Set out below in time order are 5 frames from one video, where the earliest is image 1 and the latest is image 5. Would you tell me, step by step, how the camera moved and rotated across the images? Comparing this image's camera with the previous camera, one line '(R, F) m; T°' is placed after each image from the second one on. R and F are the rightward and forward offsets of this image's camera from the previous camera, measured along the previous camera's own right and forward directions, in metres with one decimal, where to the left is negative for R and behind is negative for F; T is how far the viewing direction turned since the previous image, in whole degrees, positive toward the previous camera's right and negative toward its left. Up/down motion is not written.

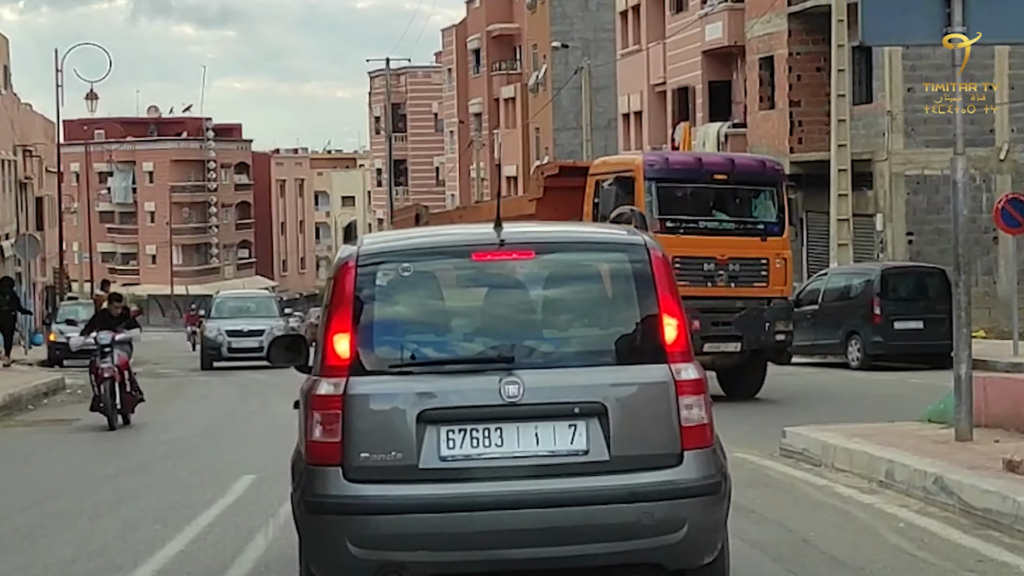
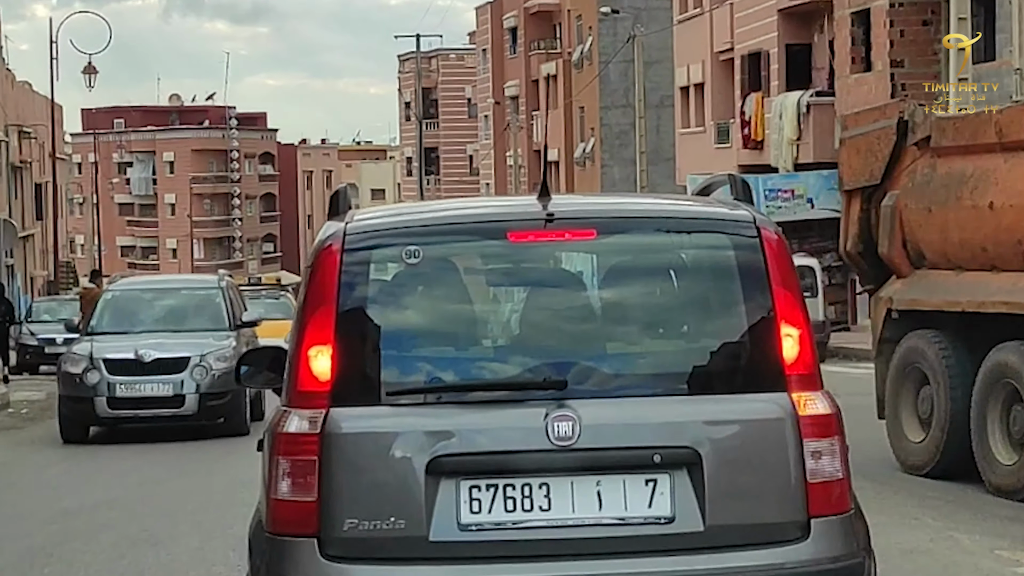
(-0.1, +2.0) m; -1°
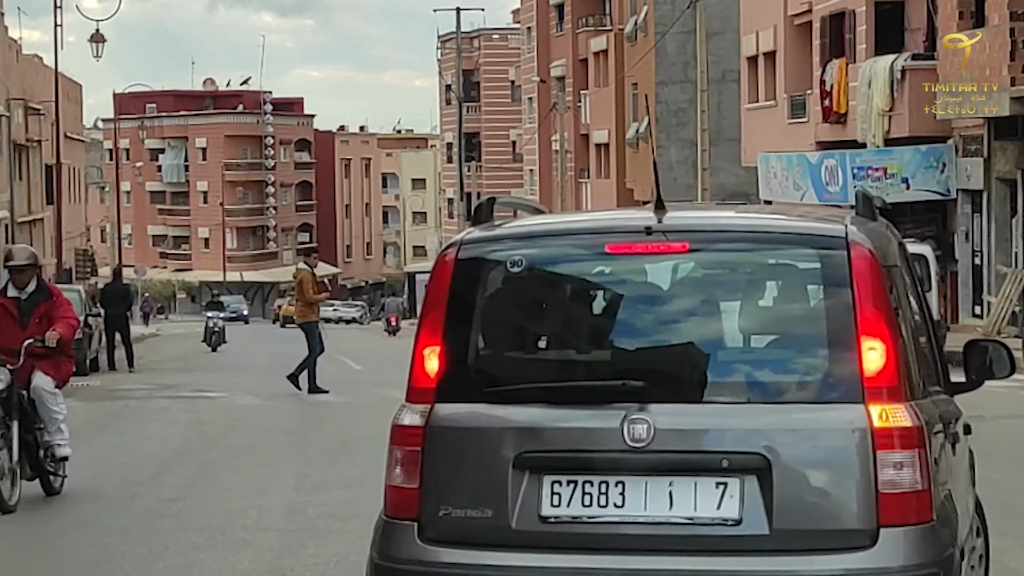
(0.0, +1.7) m; -2°
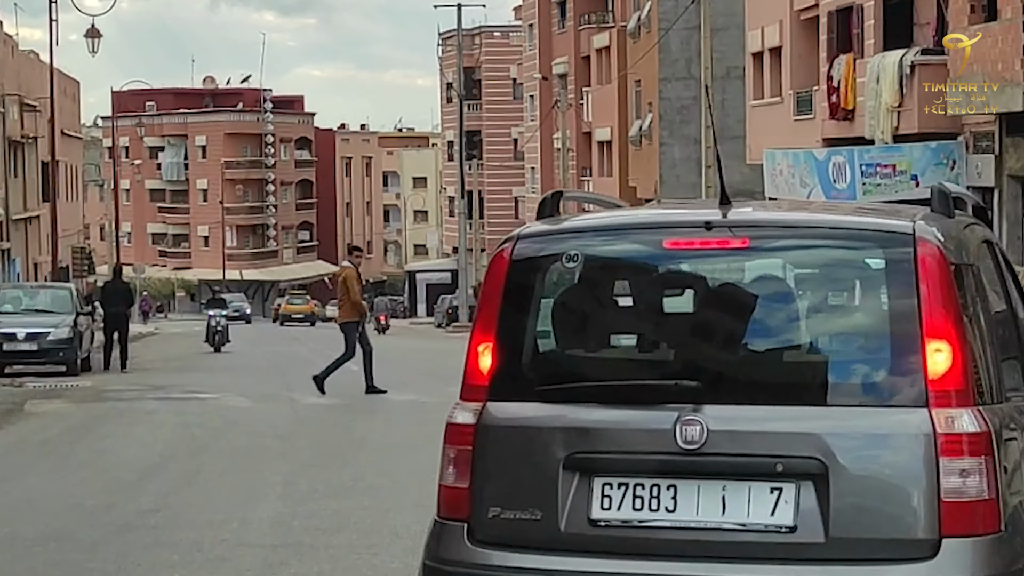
(0.0, +0.2) m; 0°
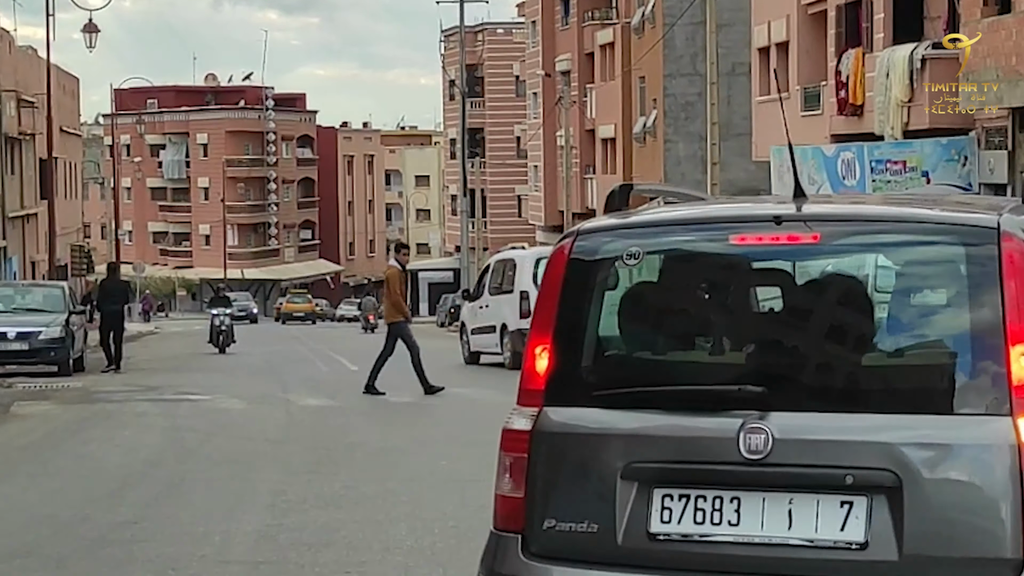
(0.0, +0.2) m; 0°
